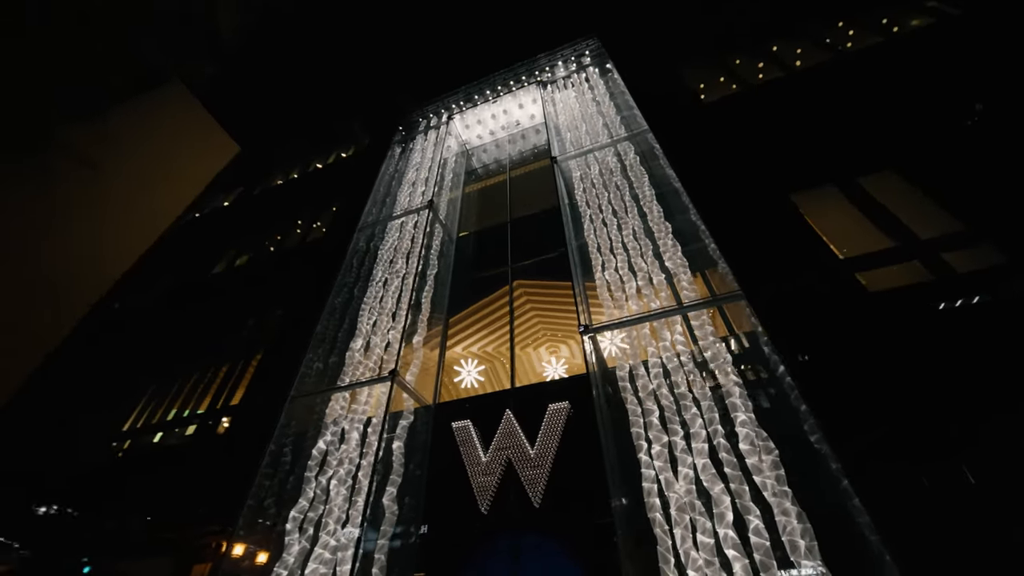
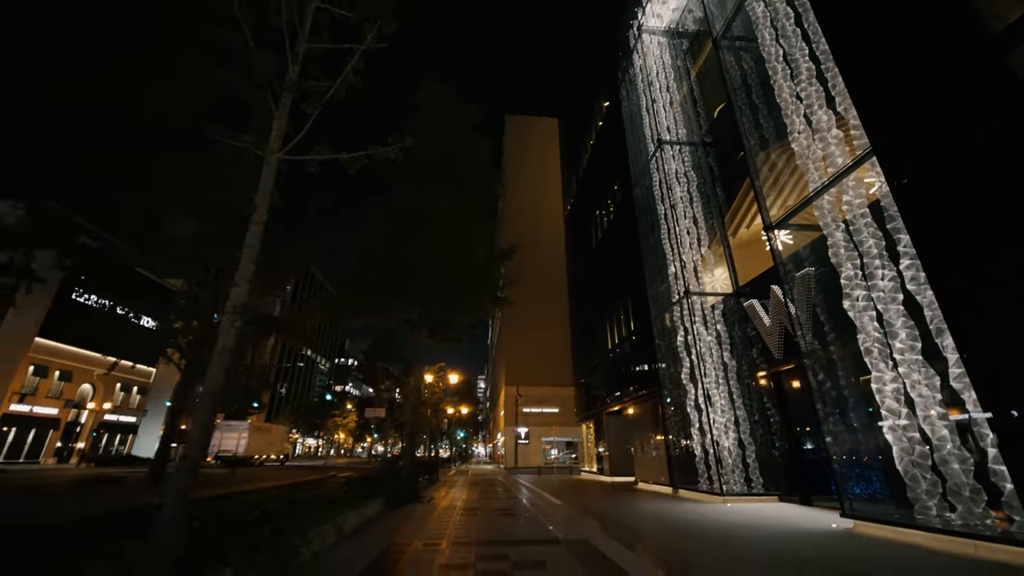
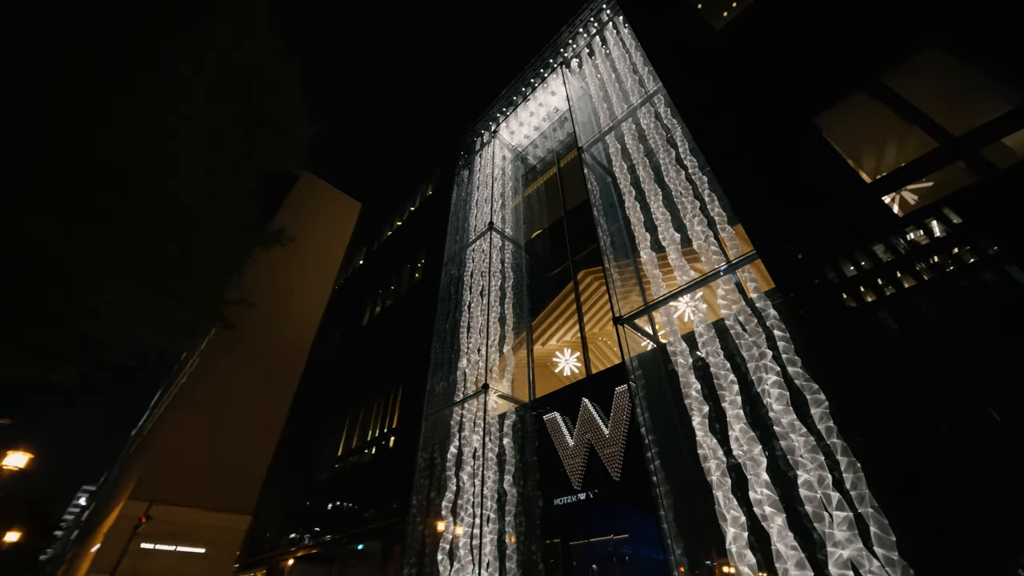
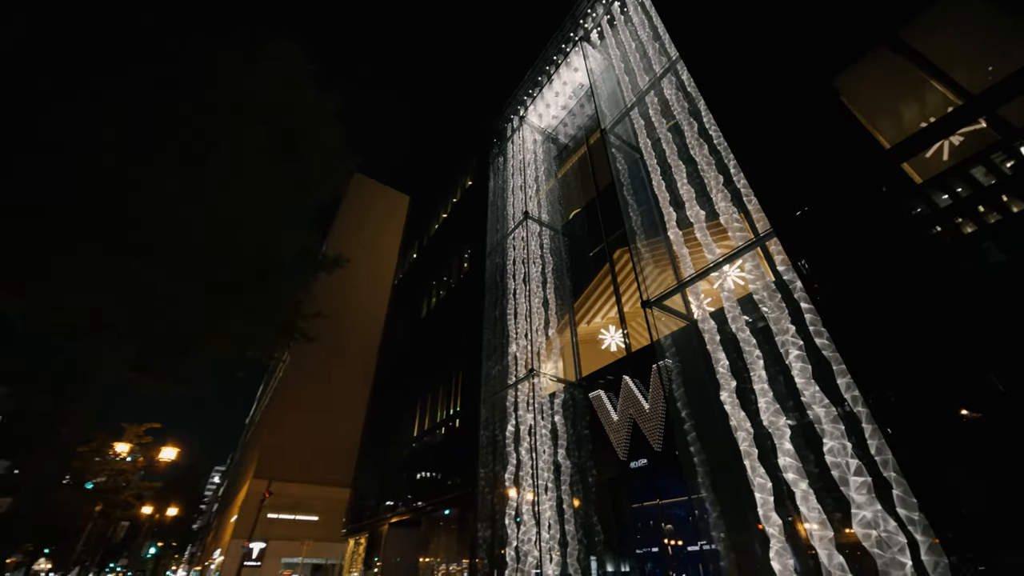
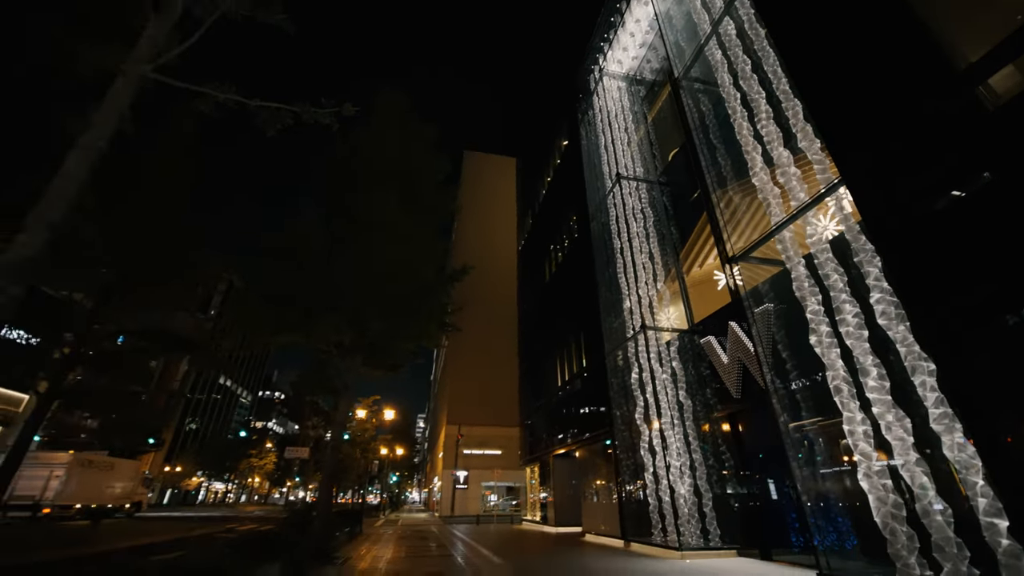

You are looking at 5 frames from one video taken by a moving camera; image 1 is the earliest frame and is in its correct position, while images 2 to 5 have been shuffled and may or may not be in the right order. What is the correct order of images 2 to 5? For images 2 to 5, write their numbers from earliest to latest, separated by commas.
3, 4, 5, 2
